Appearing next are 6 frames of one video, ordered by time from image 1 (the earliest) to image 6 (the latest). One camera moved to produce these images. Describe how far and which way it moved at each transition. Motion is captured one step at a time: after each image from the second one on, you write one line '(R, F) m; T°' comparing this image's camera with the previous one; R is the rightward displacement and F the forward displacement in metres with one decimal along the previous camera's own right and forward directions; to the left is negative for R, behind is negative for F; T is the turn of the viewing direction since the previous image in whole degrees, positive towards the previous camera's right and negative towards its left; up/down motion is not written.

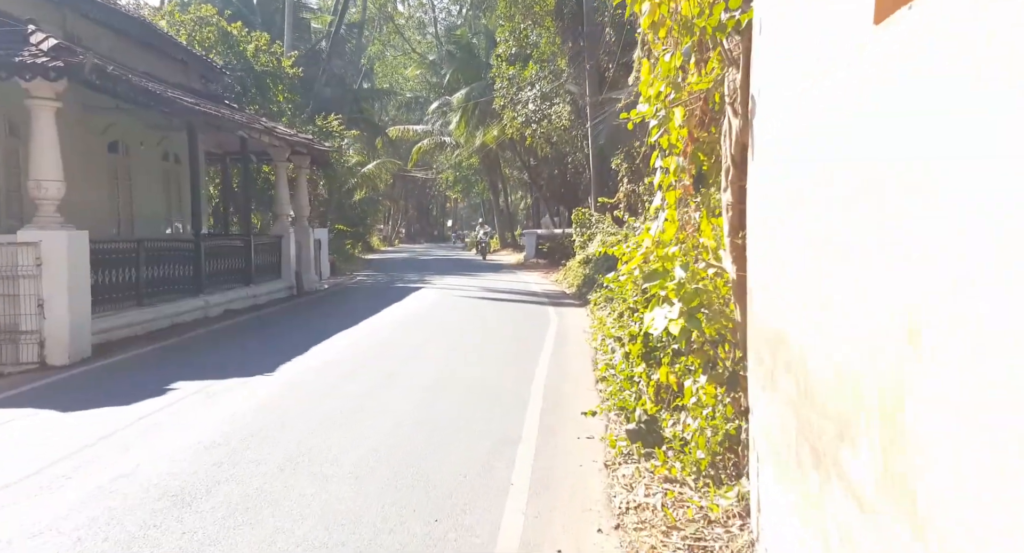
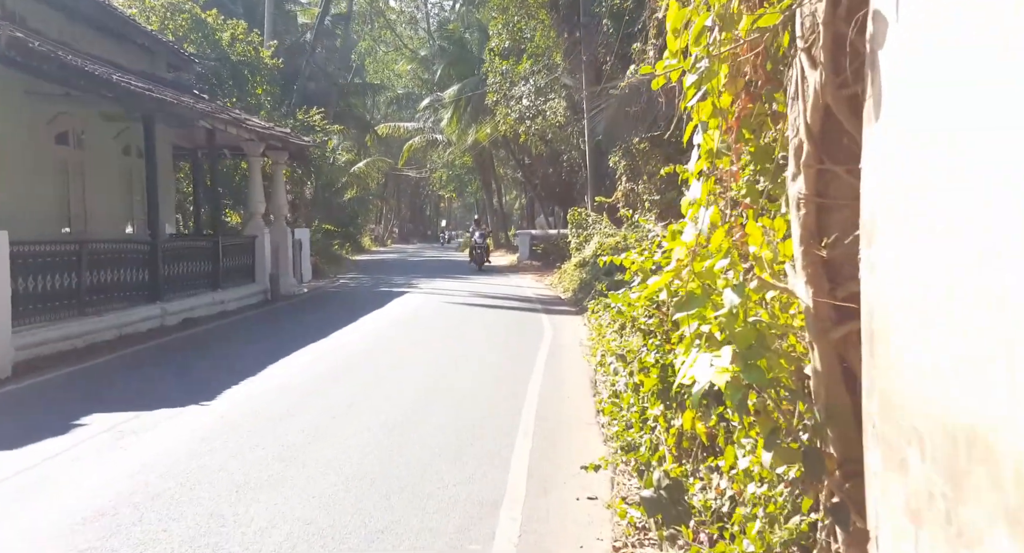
(+0.1, +1.2) m; 0°
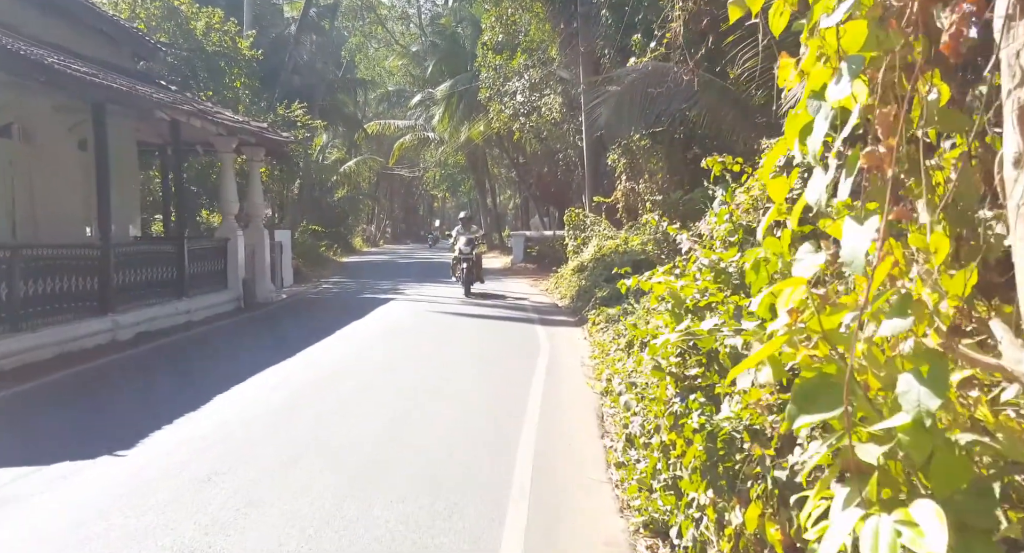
(0.0, +1.2) m; 0°
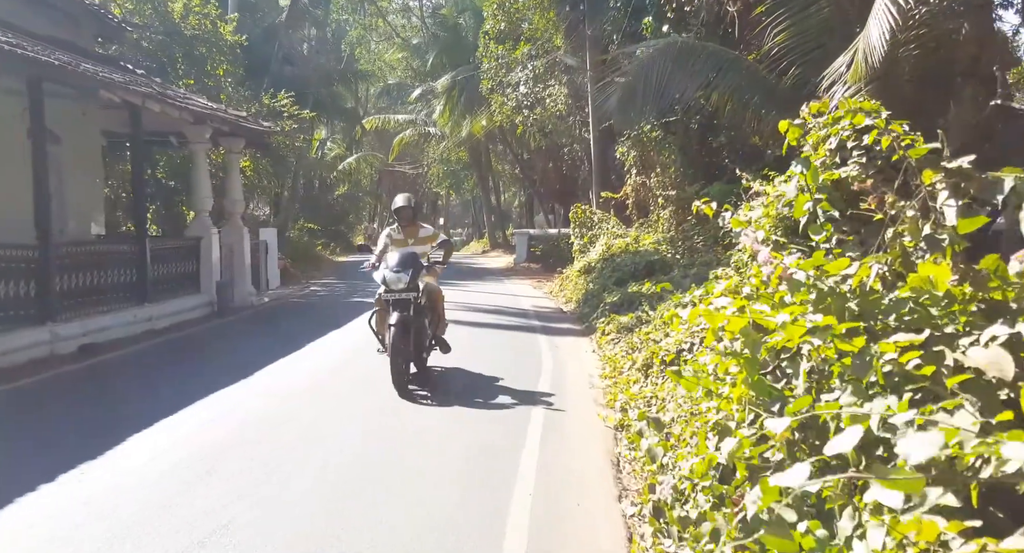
(+0.1, +1.4) m; 0°
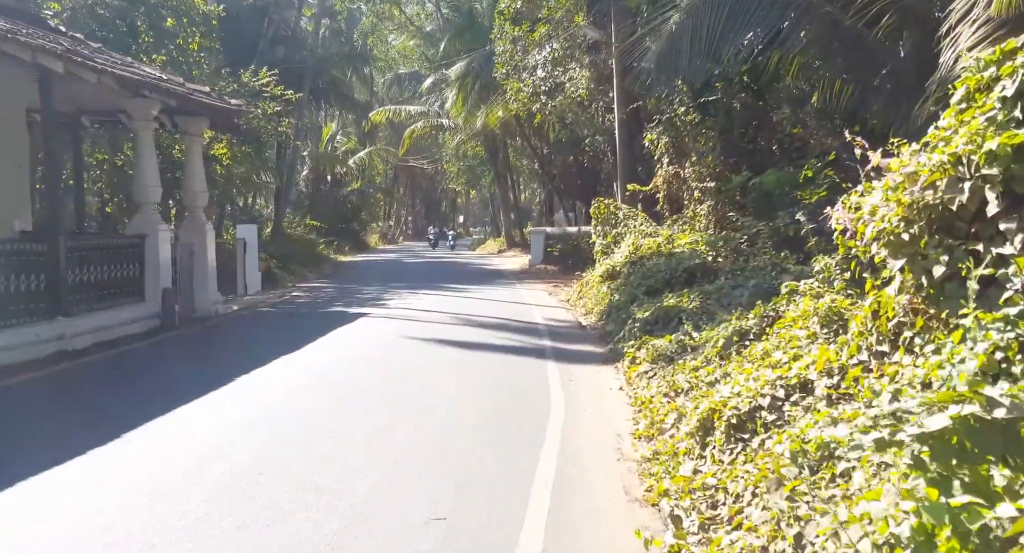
(+0.2, +2.6) m; -1°
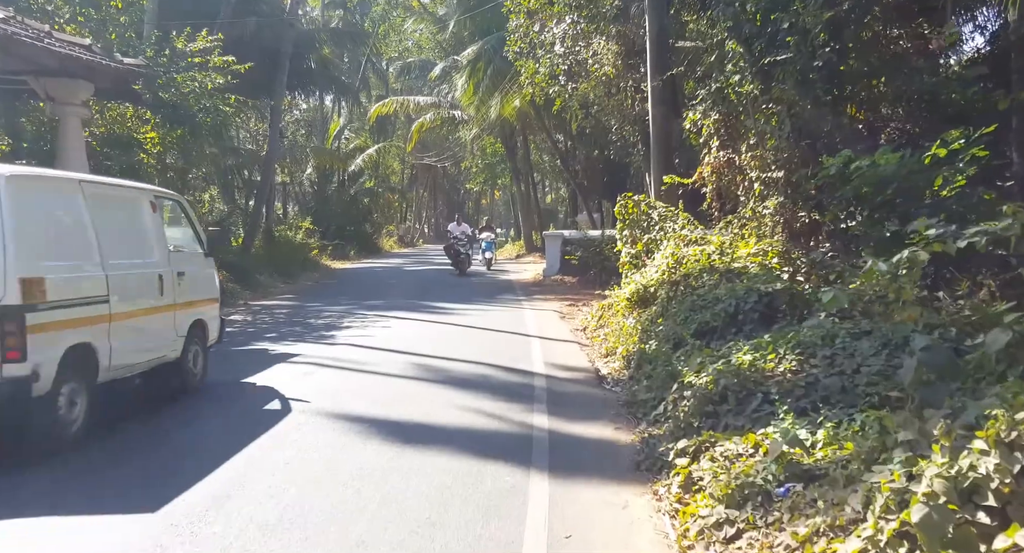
(+0.4, +4.0) m; -2°
